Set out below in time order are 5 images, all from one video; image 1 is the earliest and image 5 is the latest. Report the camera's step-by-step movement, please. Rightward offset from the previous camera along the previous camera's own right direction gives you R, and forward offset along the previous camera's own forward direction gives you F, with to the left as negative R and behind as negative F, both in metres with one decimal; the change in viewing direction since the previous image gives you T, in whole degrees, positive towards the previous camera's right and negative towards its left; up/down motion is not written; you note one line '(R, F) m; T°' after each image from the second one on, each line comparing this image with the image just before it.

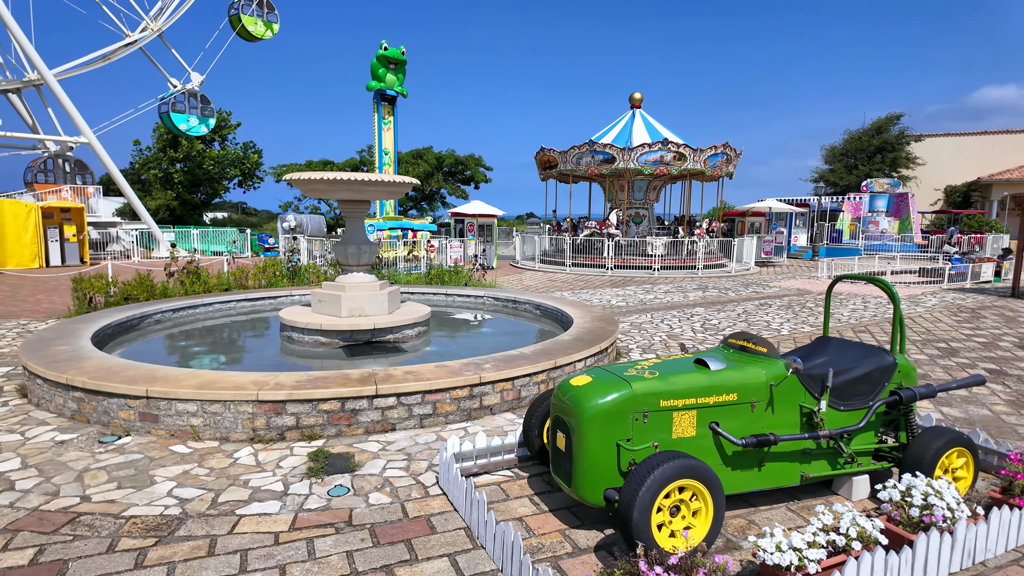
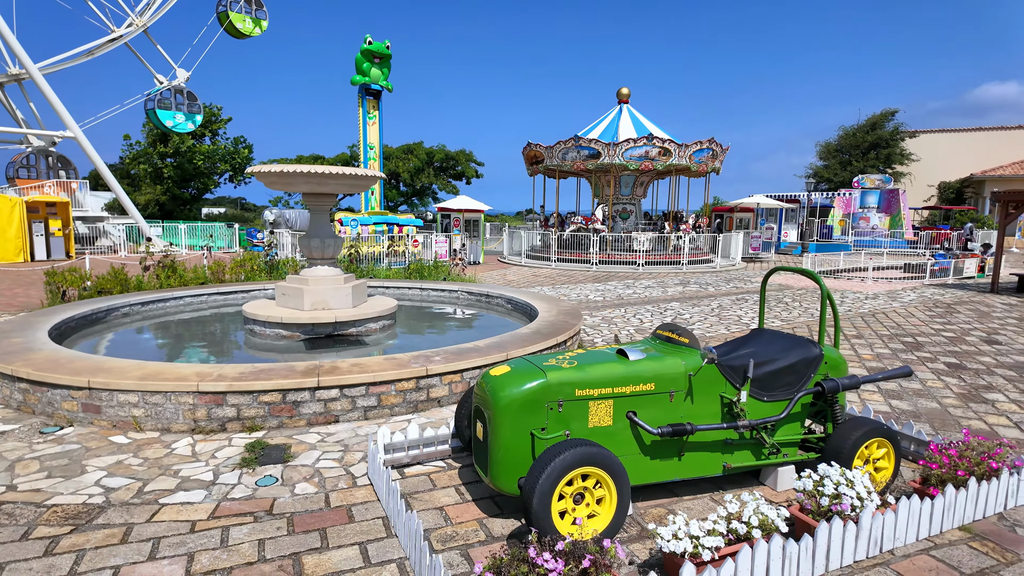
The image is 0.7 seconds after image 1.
(+0.5, 0.0) m; 0°
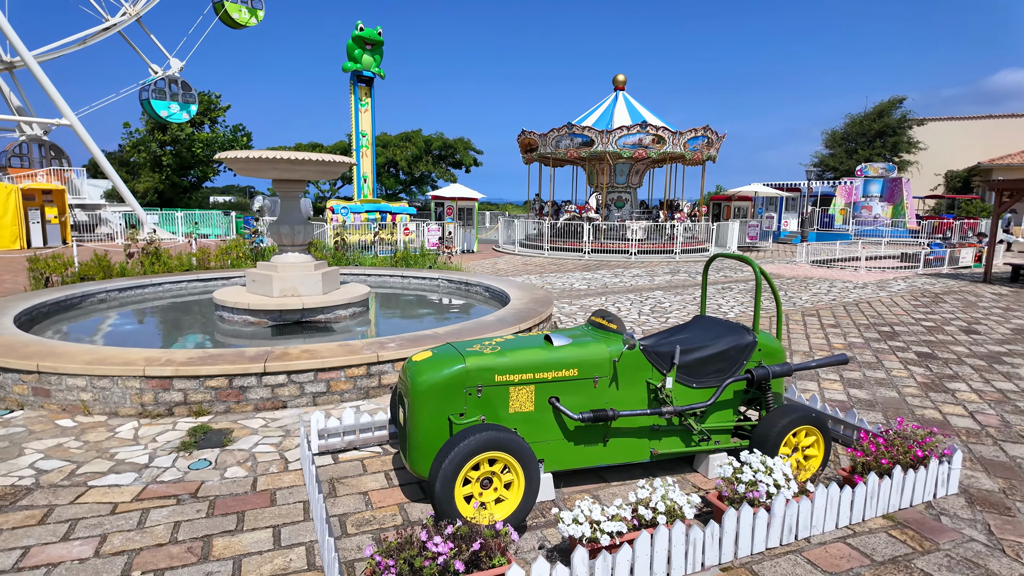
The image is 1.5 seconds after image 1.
(+0.5, 0.0) m; -1°
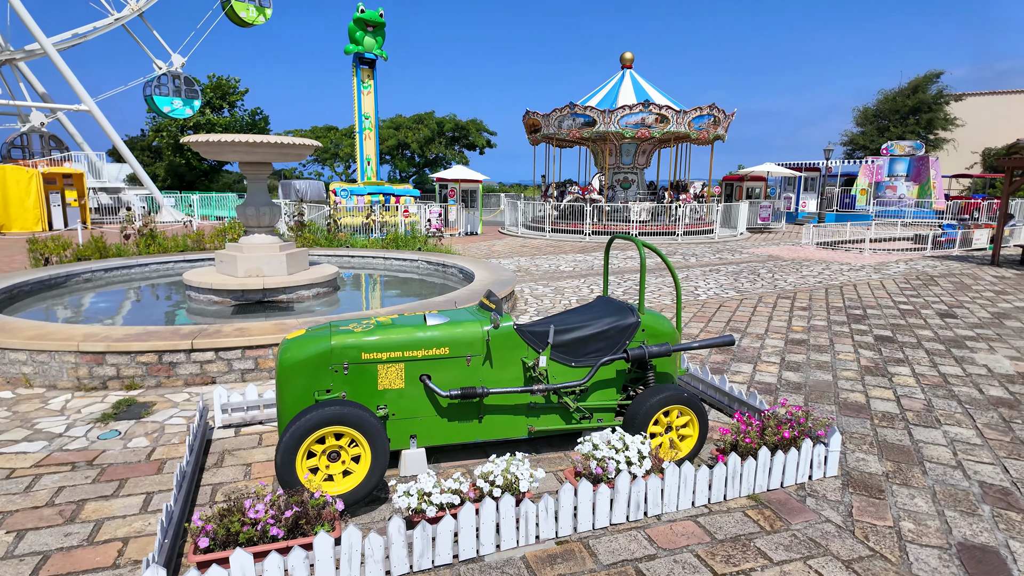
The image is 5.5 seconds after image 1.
(+0.9, 0.0) m; -3°
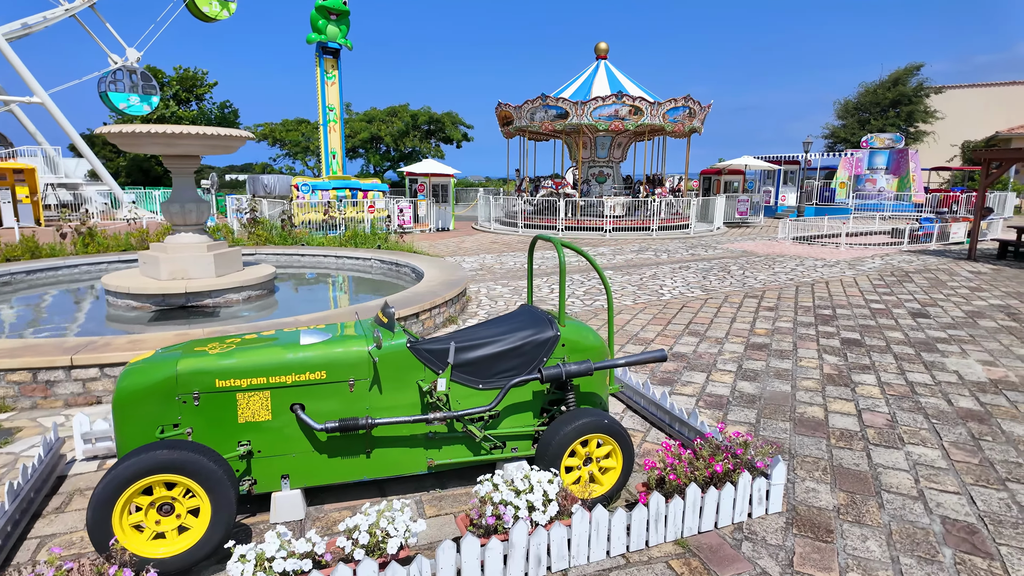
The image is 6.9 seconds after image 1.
(+0.5, +0.5) m; +1°
